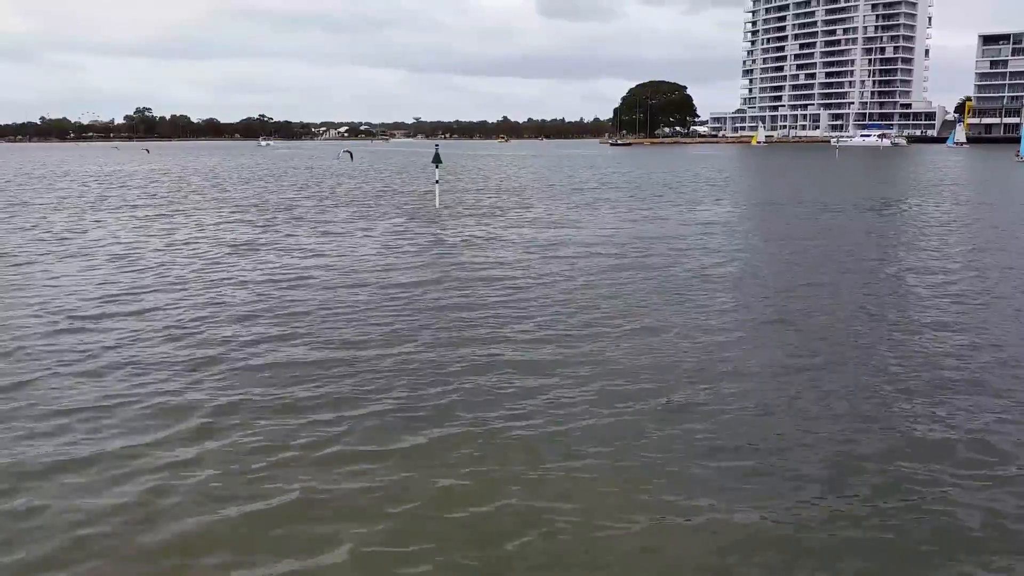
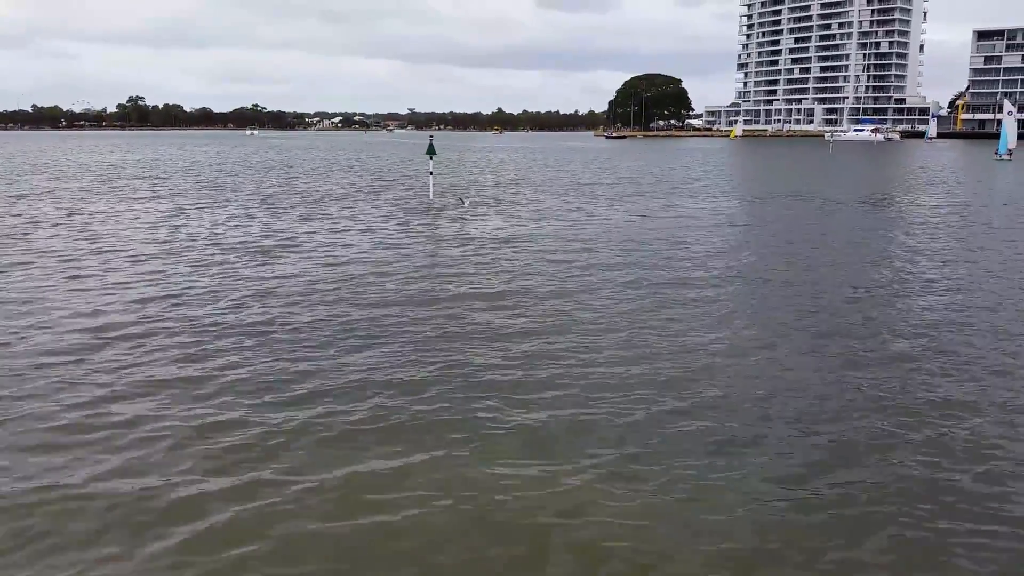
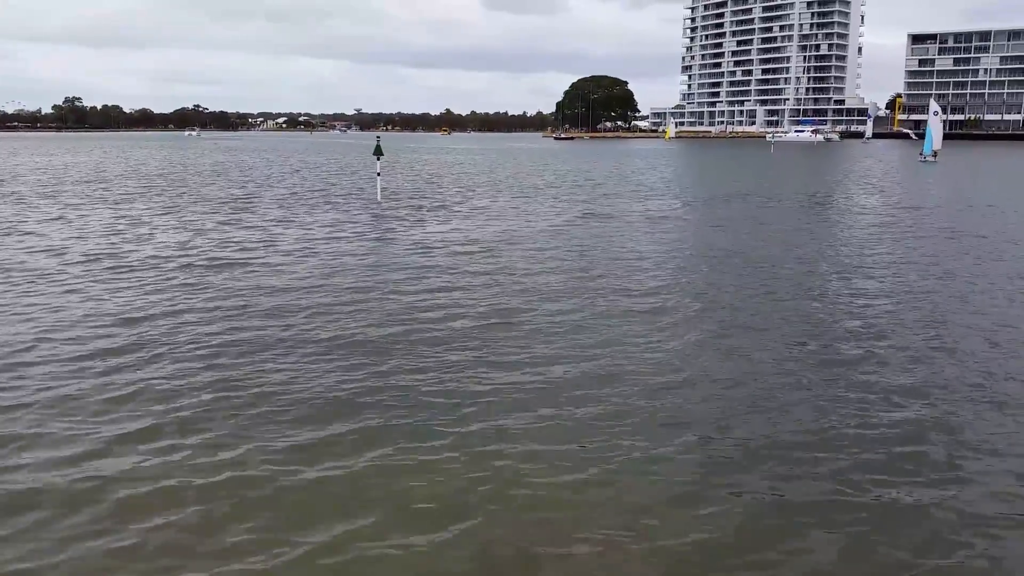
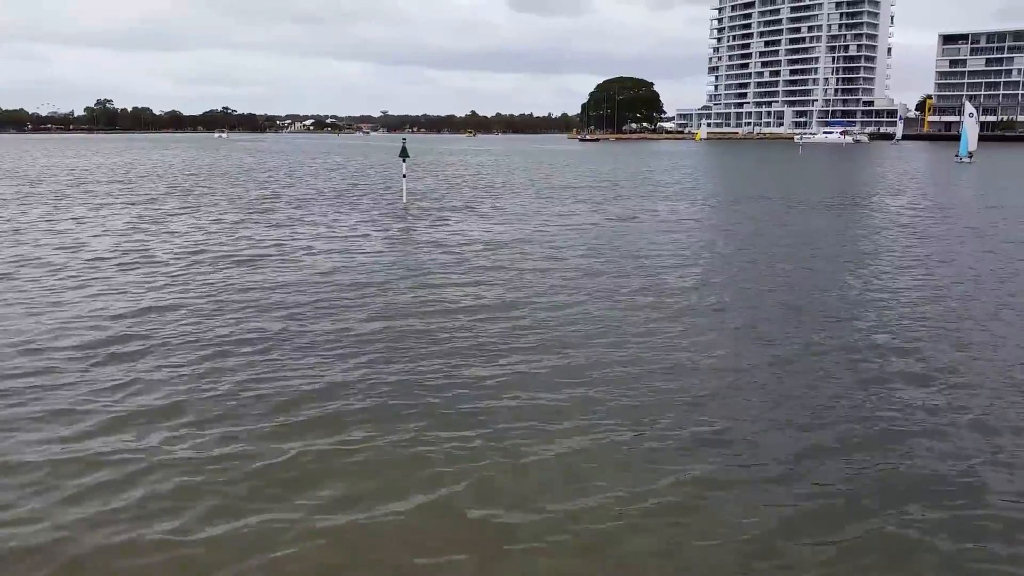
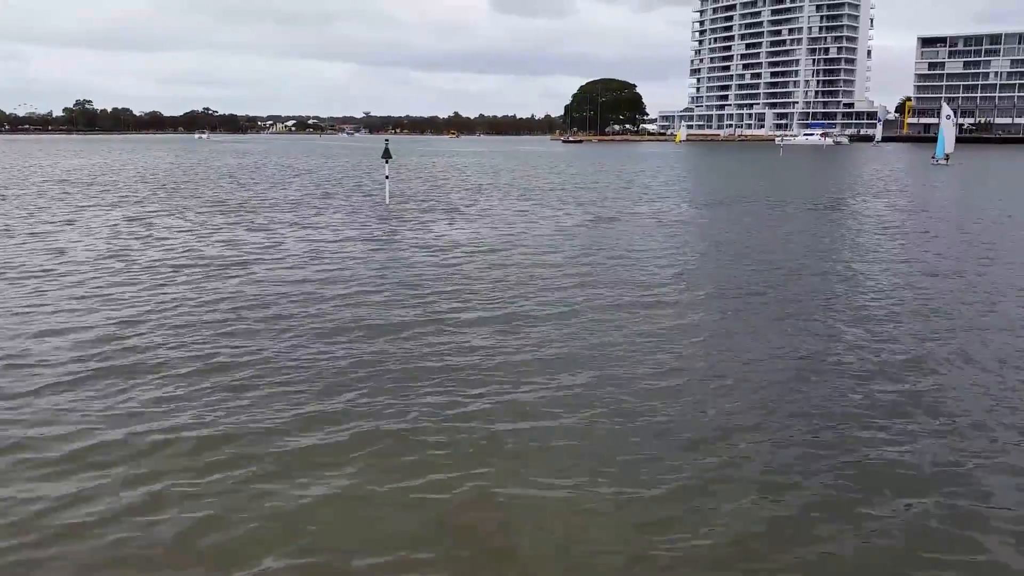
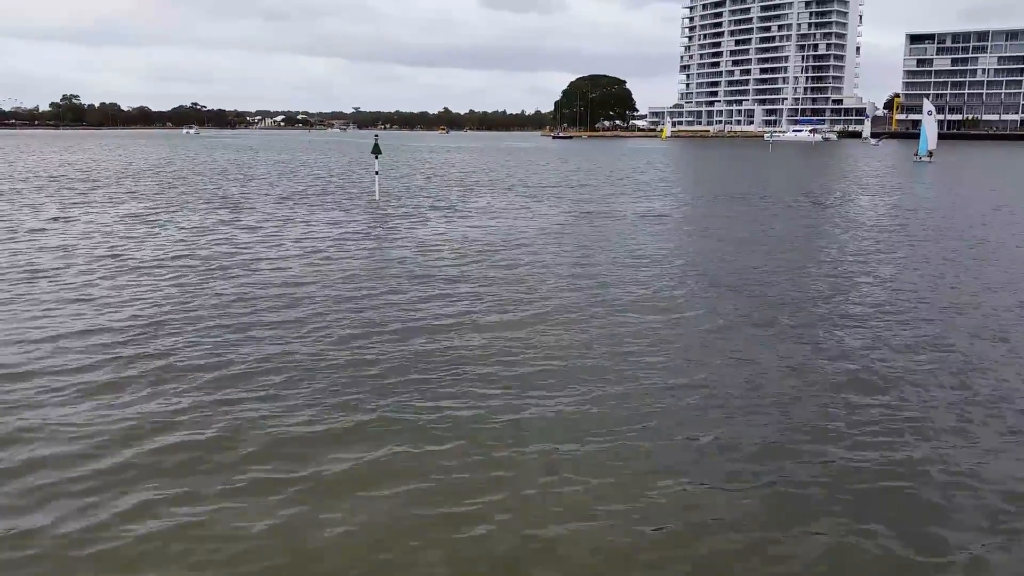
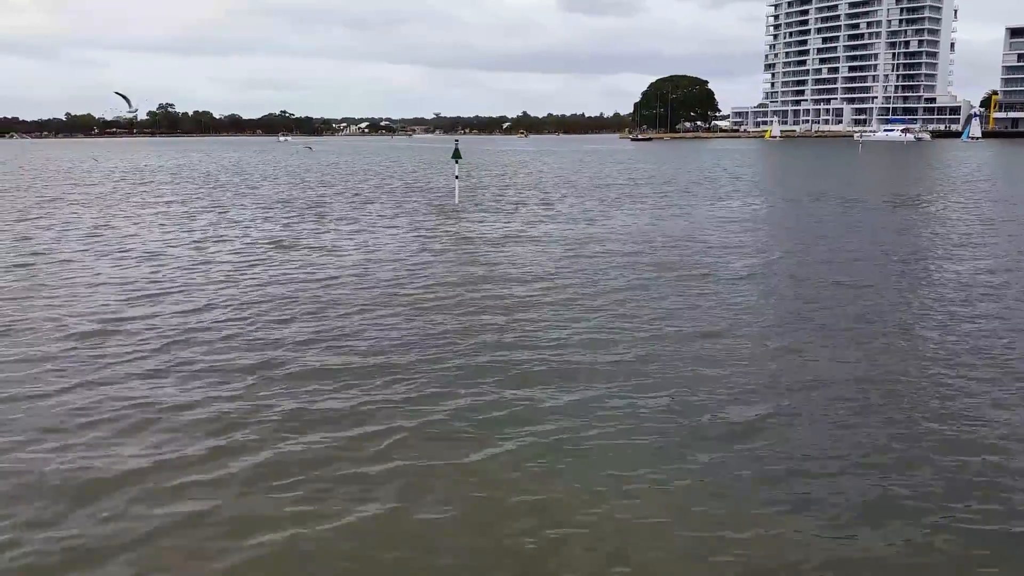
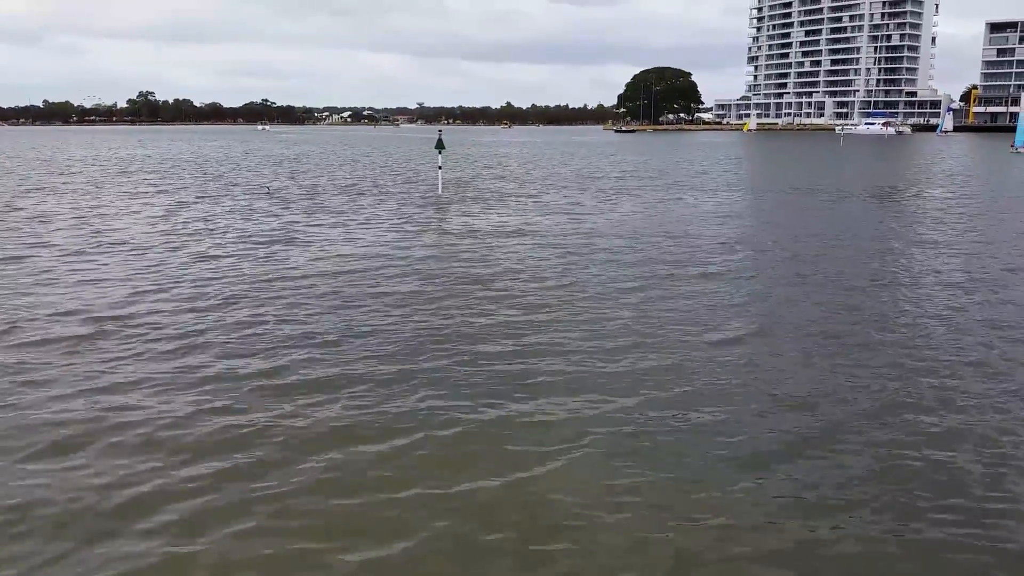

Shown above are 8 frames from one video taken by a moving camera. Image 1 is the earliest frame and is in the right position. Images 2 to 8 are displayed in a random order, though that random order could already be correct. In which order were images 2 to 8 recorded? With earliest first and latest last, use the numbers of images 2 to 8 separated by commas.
7, 8, 2, 4, 5, 3, 6
